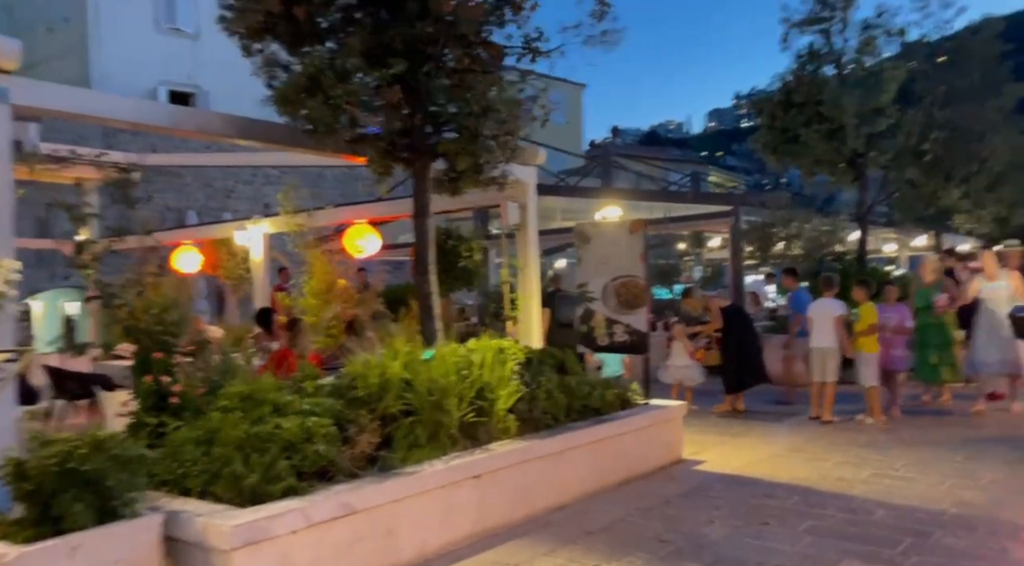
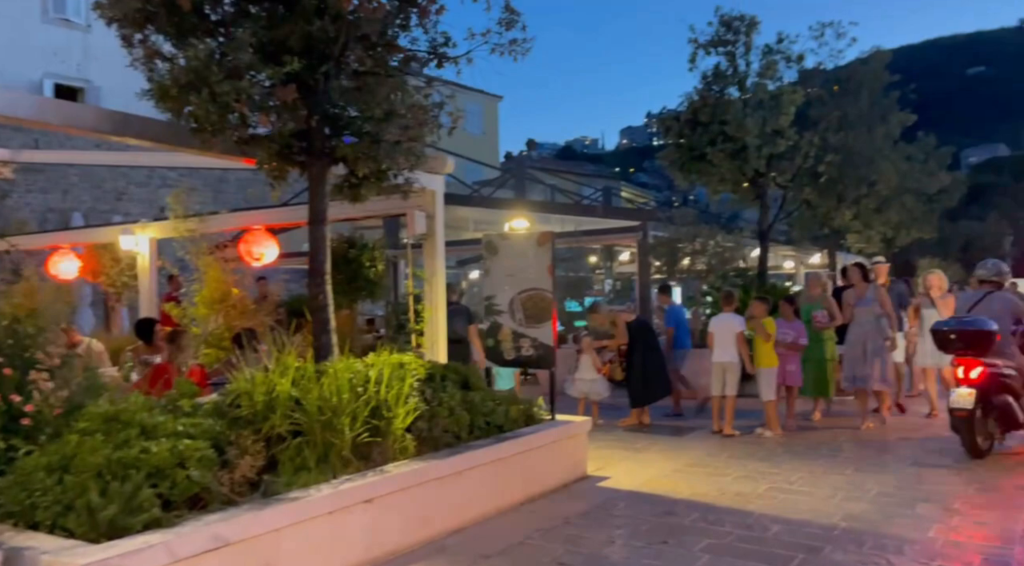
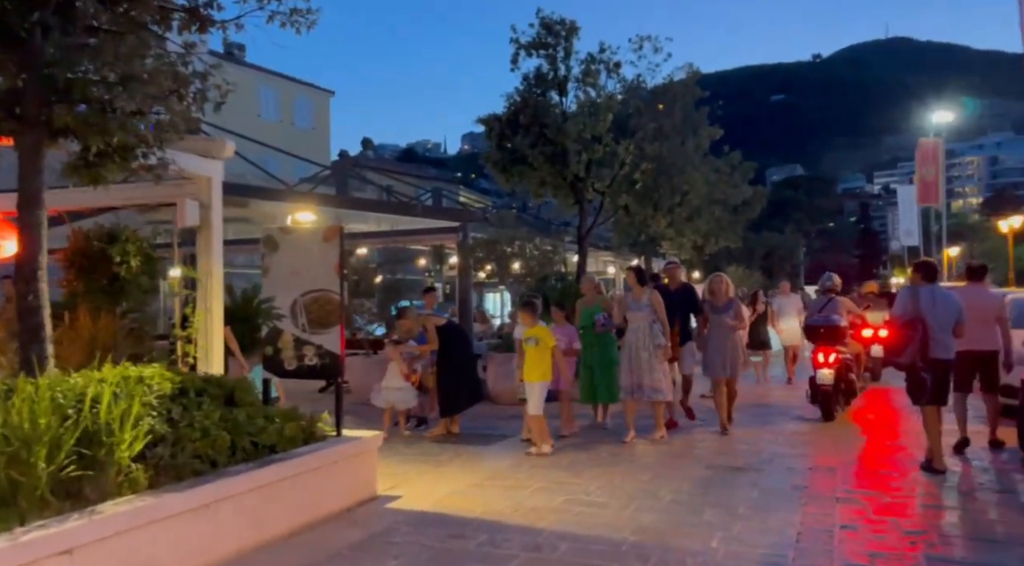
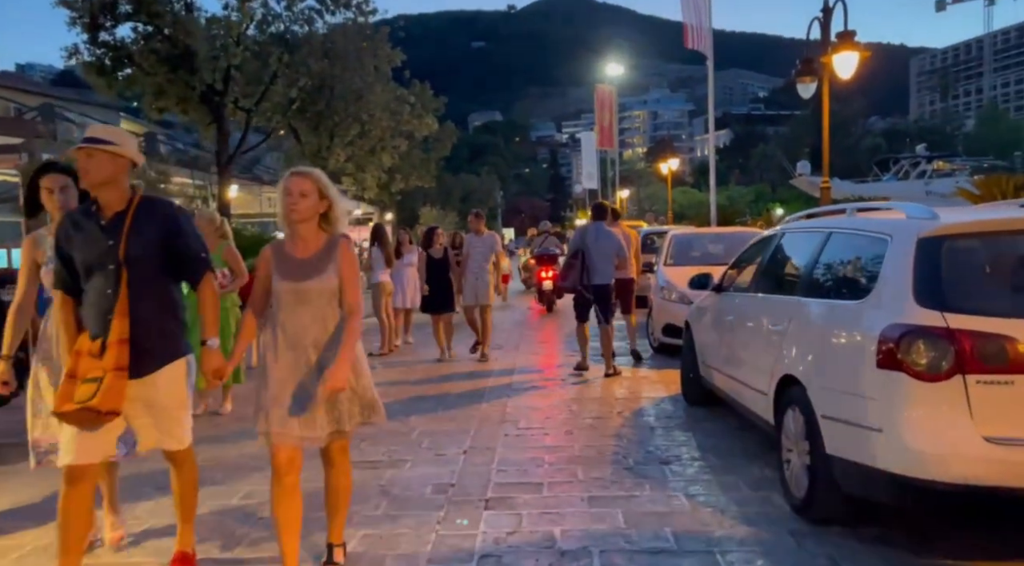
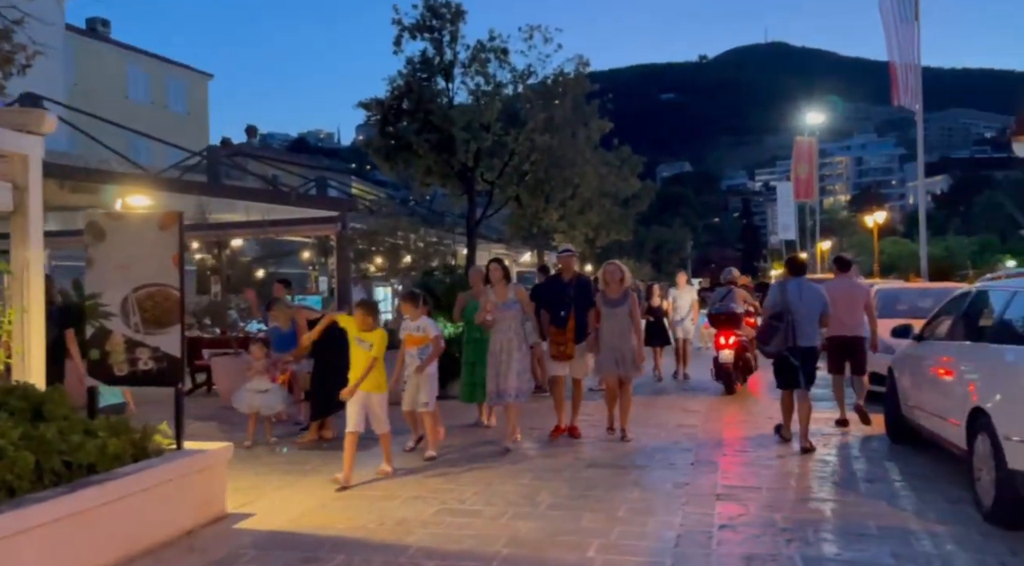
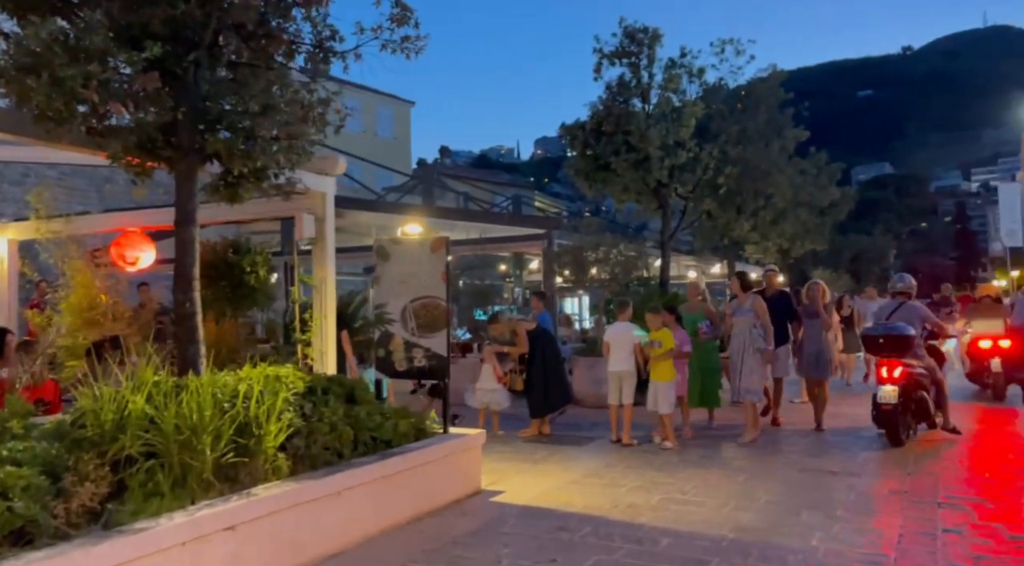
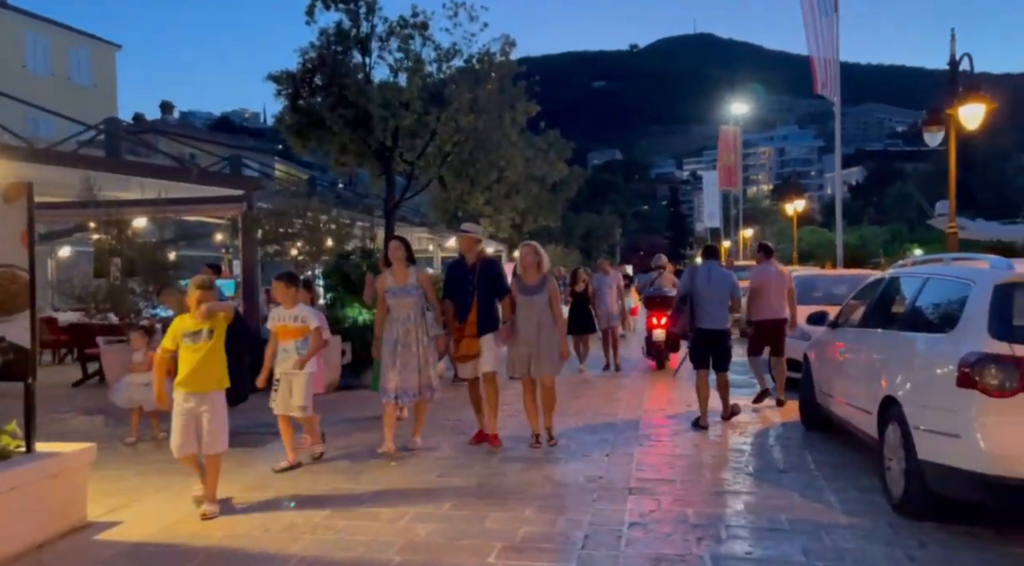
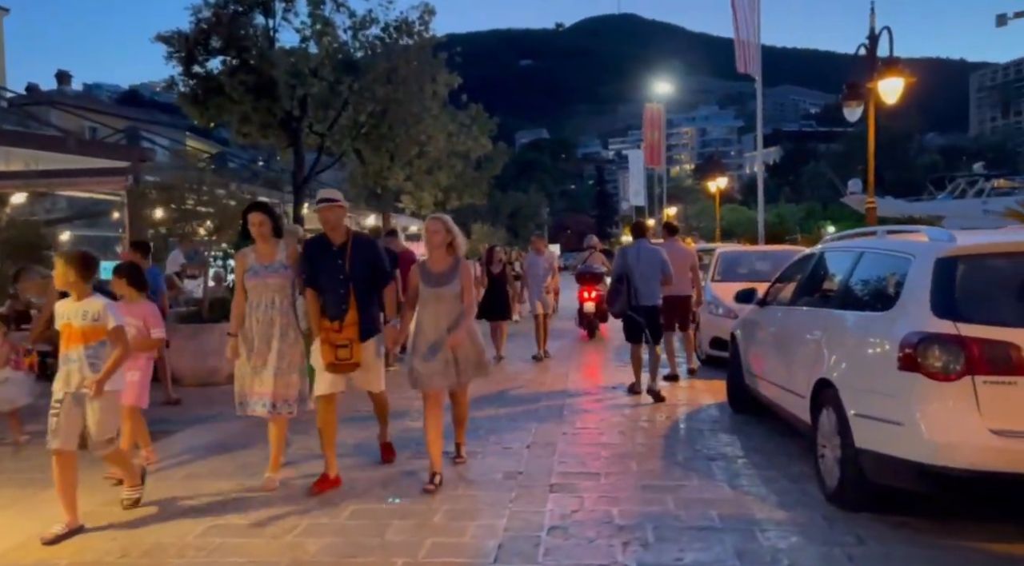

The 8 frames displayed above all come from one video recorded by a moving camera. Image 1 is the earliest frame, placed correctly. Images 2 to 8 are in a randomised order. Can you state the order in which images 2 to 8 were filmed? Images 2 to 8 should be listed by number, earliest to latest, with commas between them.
2, 6, 3, 5, 7, 8, 4
